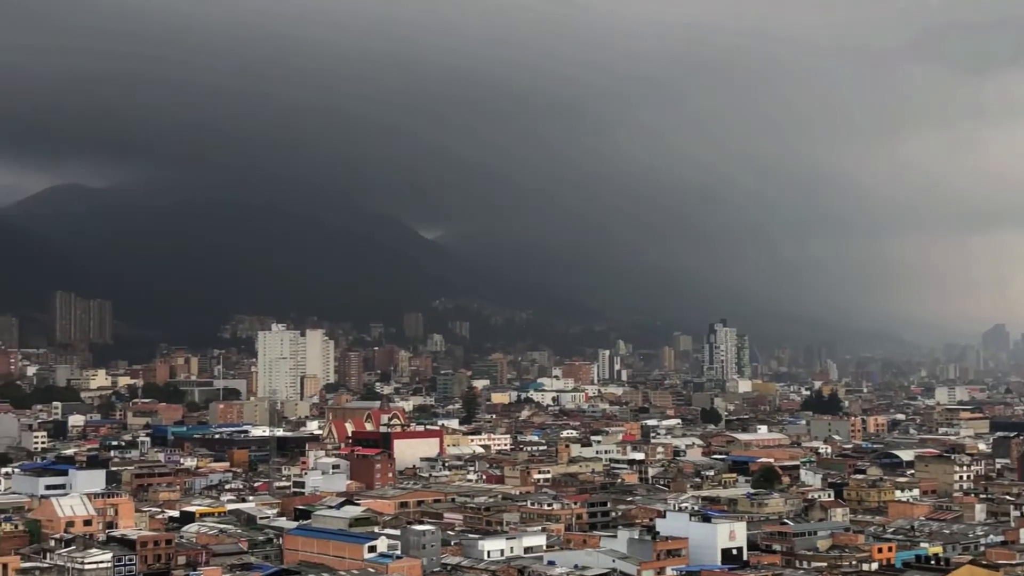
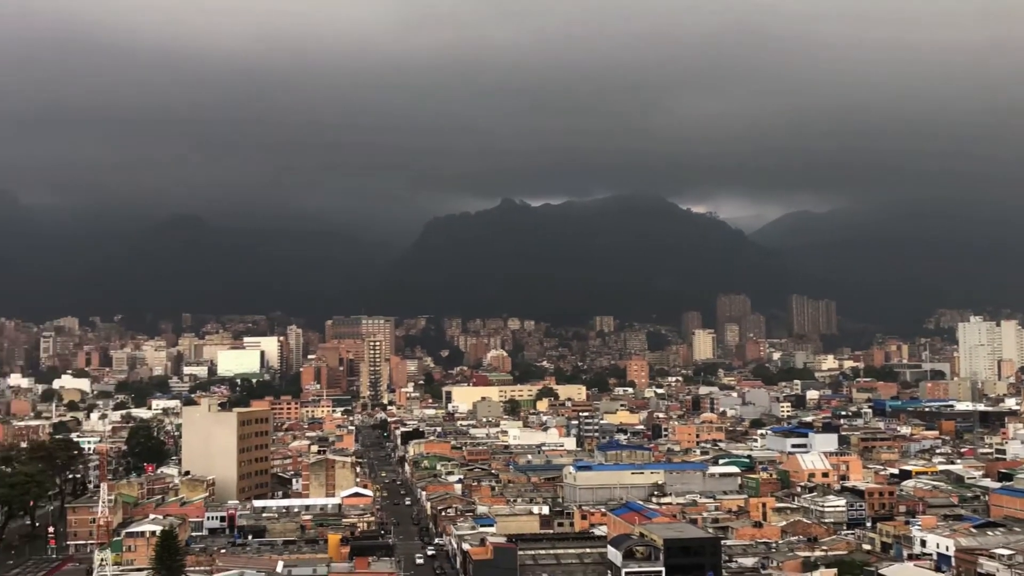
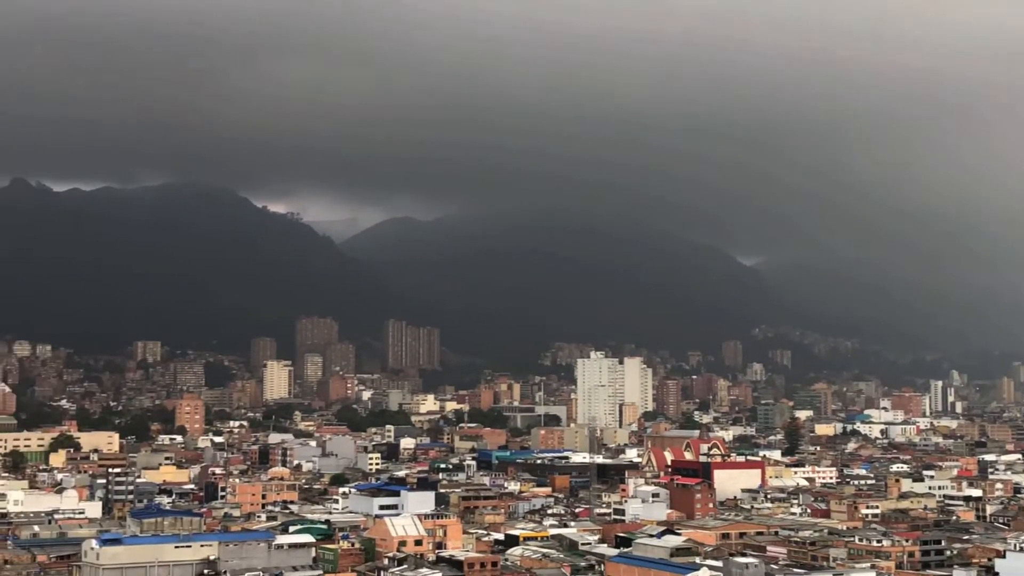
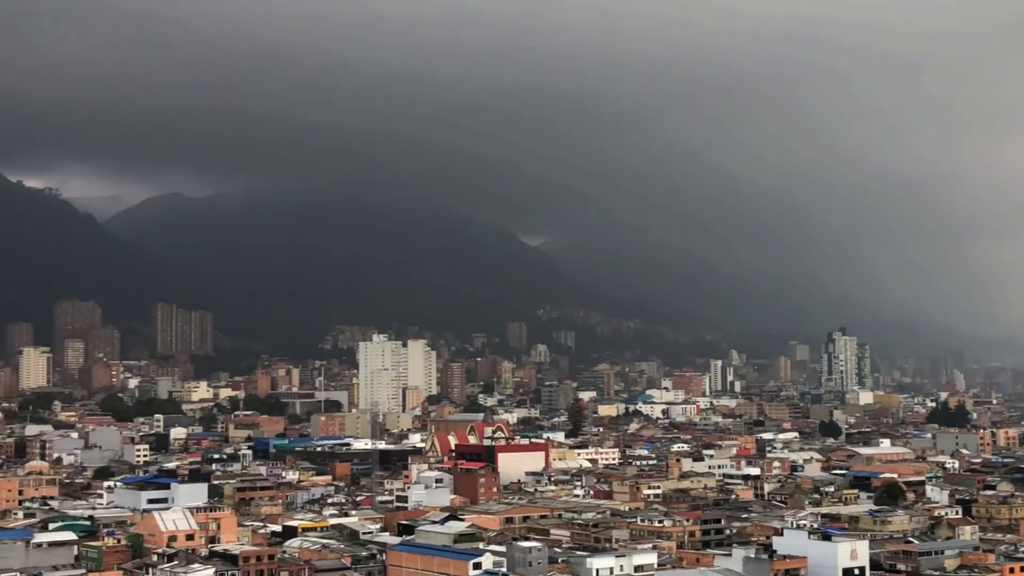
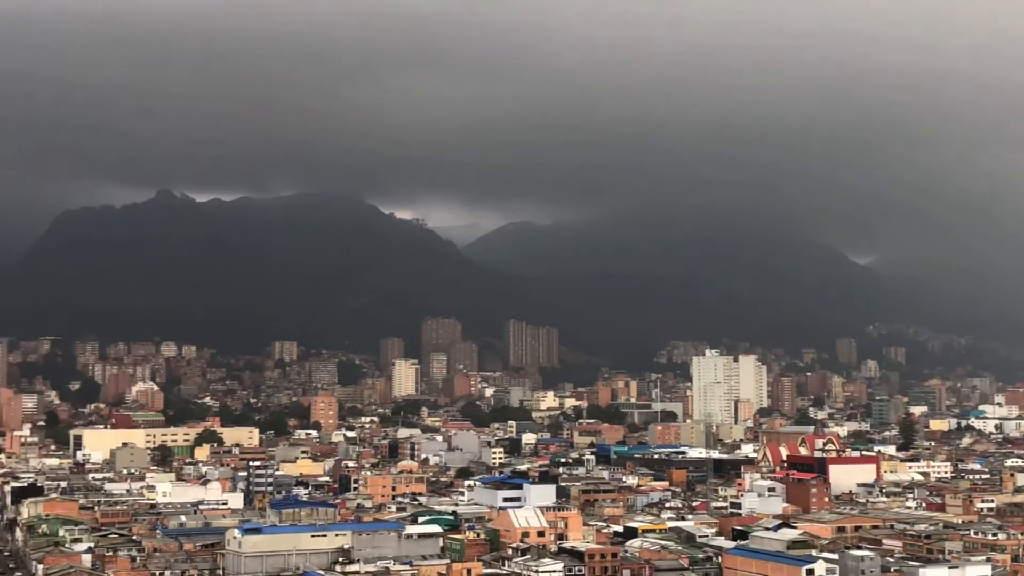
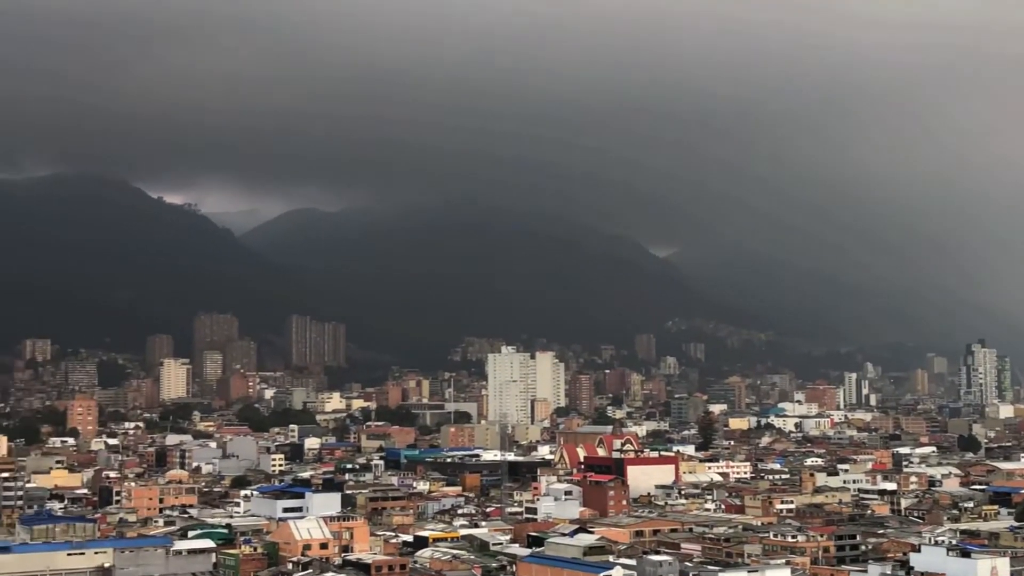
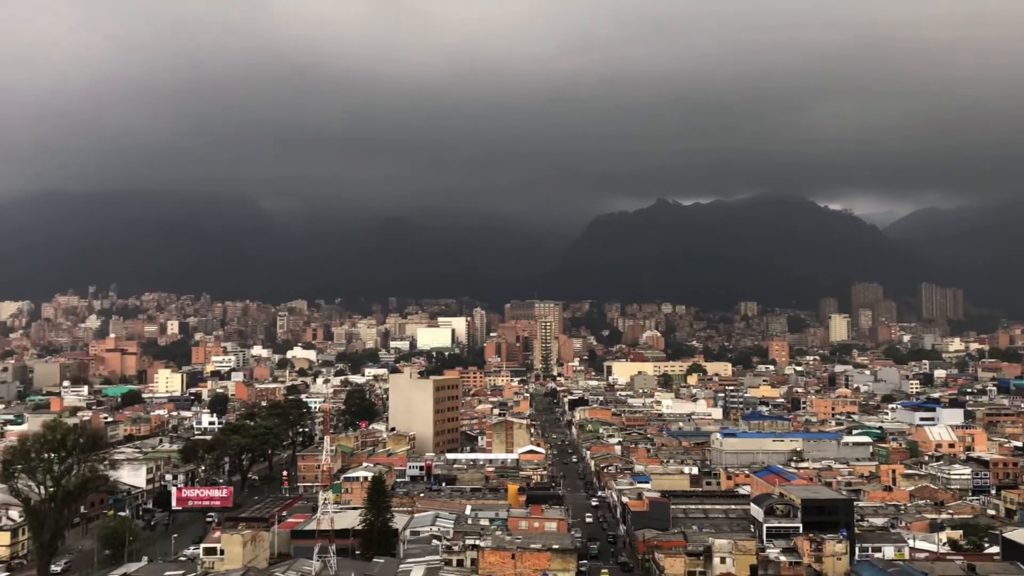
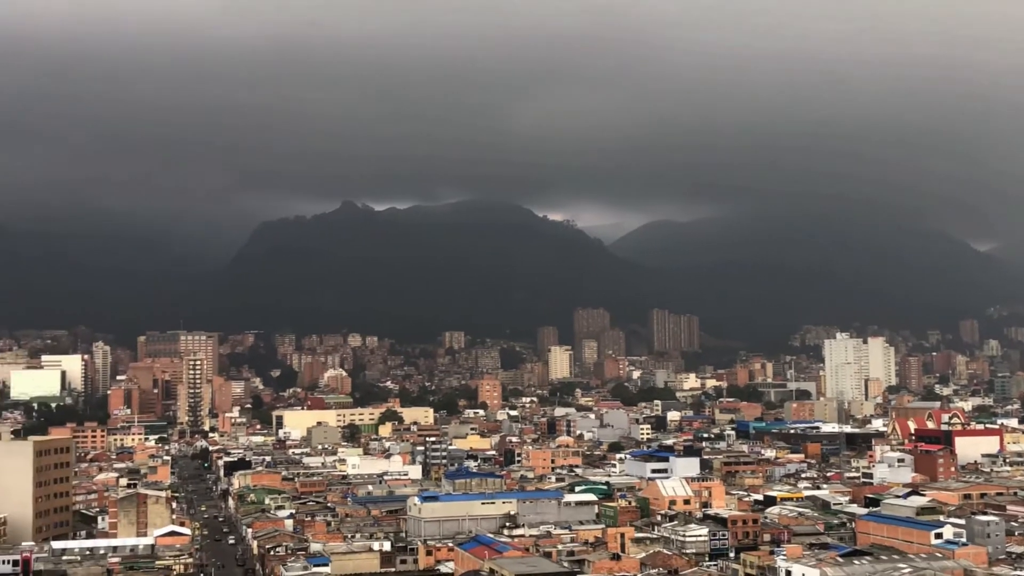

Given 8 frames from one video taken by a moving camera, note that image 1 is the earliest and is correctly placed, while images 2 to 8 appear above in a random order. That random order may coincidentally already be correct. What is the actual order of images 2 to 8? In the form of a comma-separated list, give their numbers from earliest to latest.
4, 6, 3, 5, 8, 2, 7
